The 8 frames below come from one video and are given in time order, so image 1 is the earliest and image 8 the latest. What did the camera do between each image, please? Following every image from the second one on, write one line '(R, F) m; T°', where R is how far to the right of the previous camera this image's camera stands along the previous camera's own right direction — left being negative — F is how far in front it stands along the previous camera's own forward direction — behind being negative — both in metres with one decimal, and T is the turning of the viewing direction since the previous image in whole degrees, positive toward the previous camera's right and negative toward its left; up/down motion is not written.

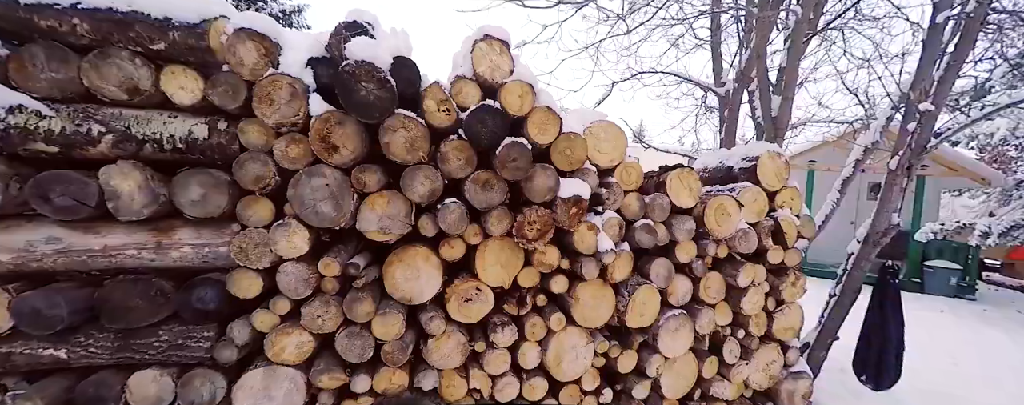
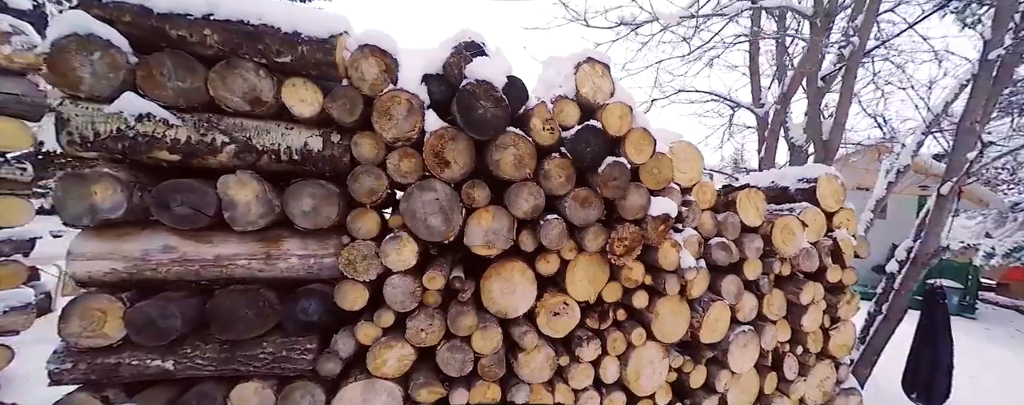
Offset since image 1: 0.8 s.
(-0.5, 0.0) m; +2°
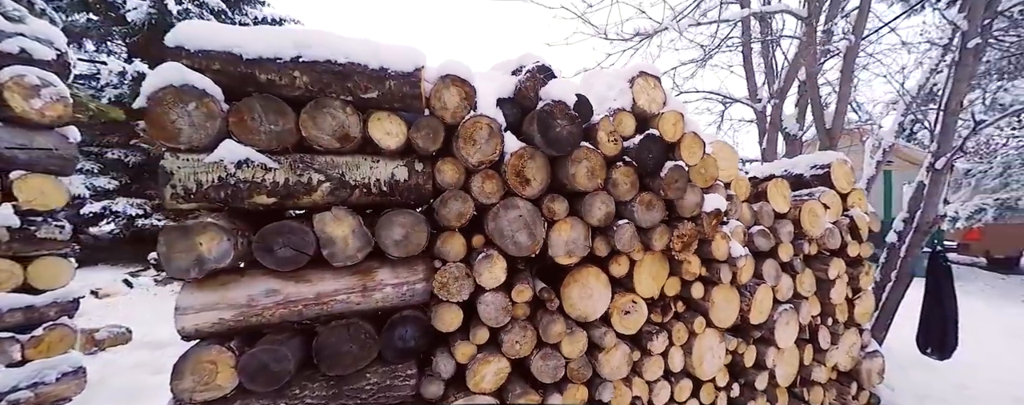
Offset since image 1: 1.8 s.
(-0.5, -0.1) m; +4°
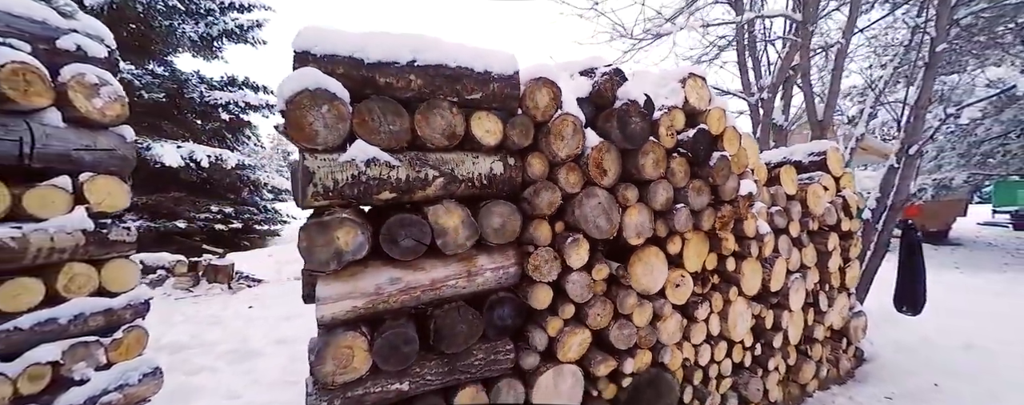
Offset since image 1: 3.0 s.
(-0.6, -0.2) m; +5°
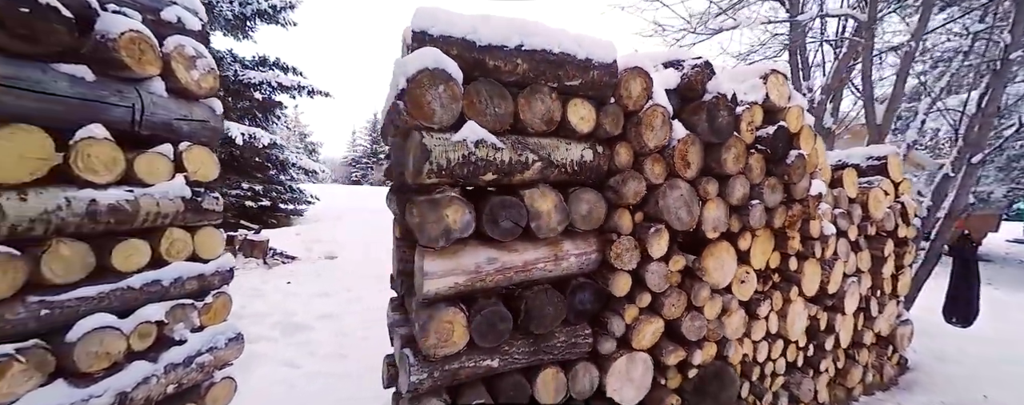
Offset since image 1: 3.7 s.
(-0.4, 0.0) m; -1°
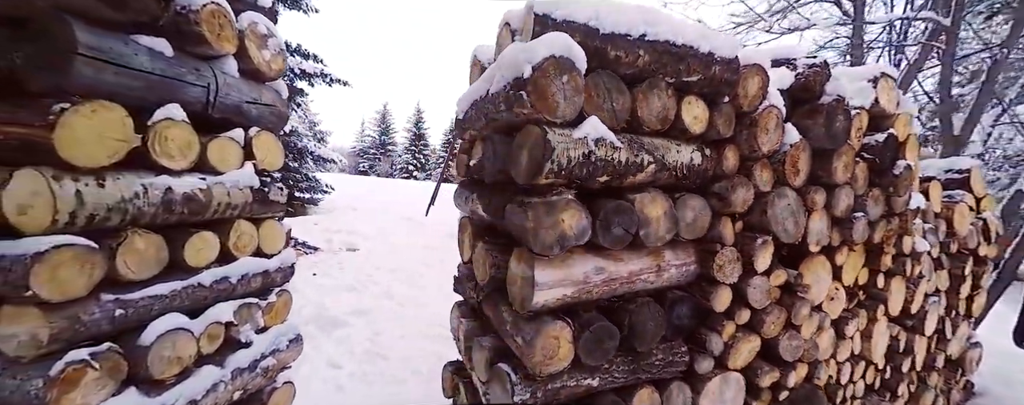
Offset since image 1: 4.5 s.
(-0.4, +0.1) m; 0°
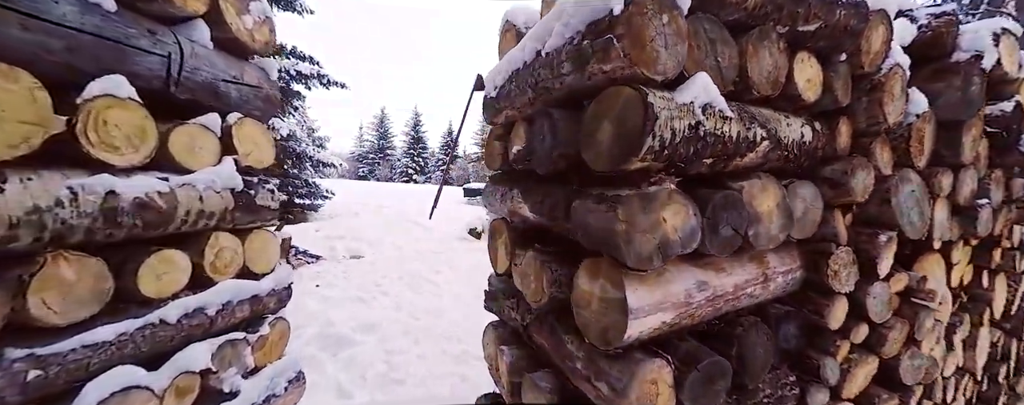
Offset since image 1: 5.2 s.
(-0.2, +0.4) m; +1°
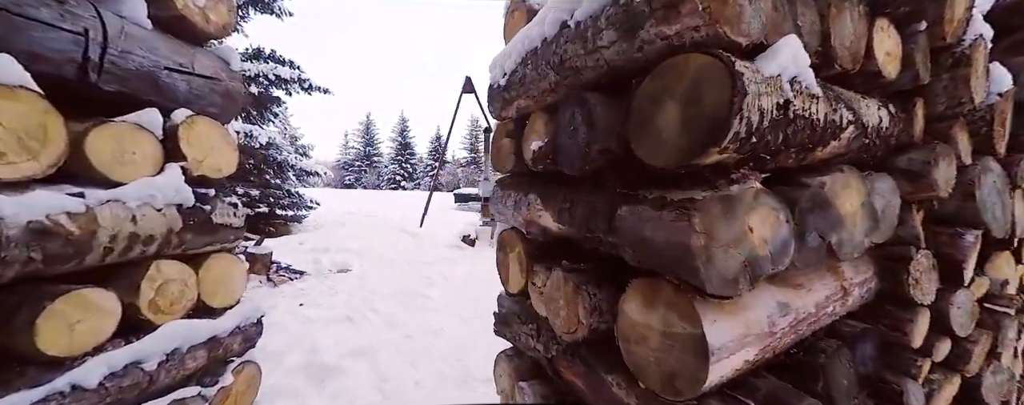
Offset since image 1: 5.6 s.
(-0.1, +0.2) m; +2°
